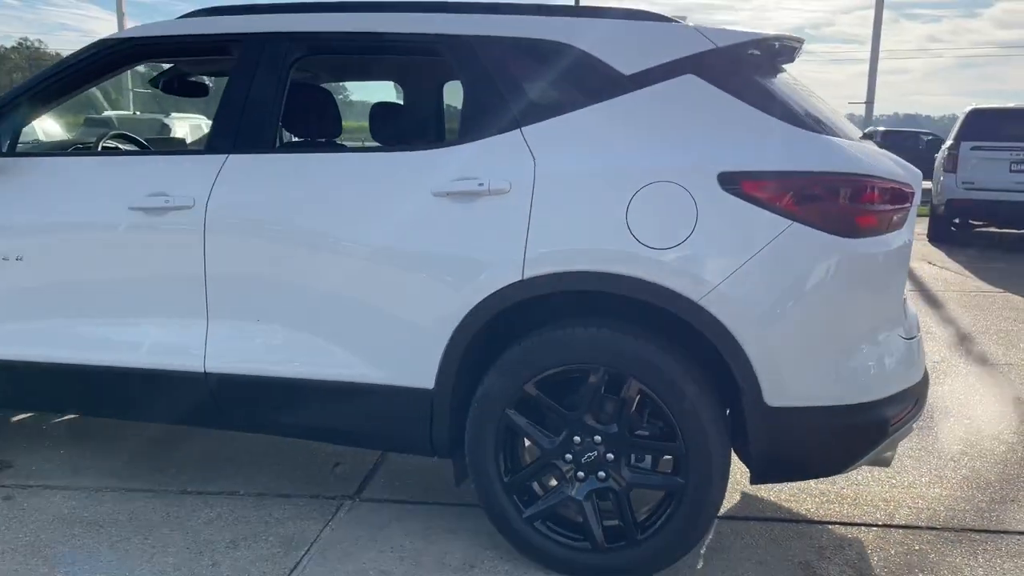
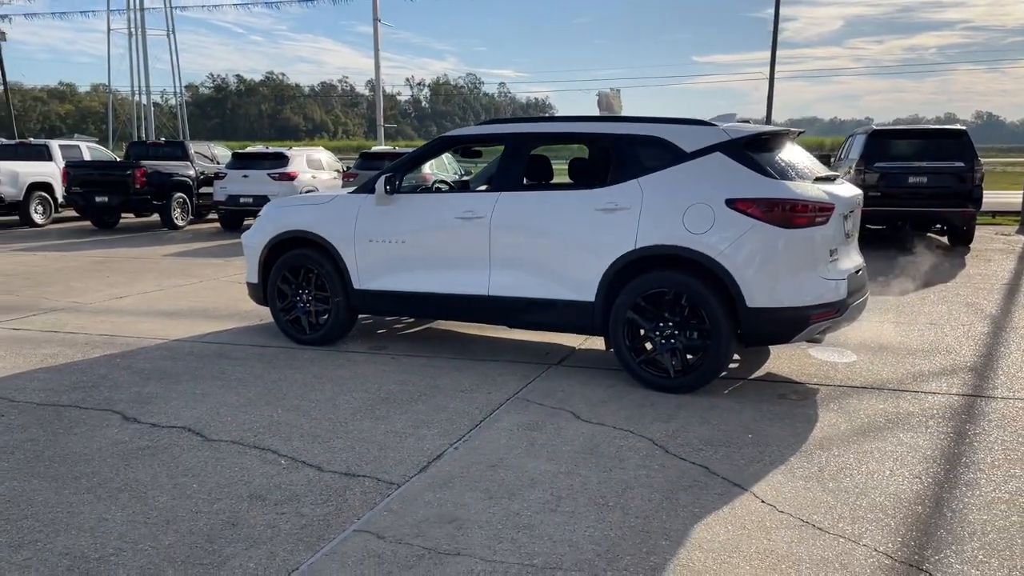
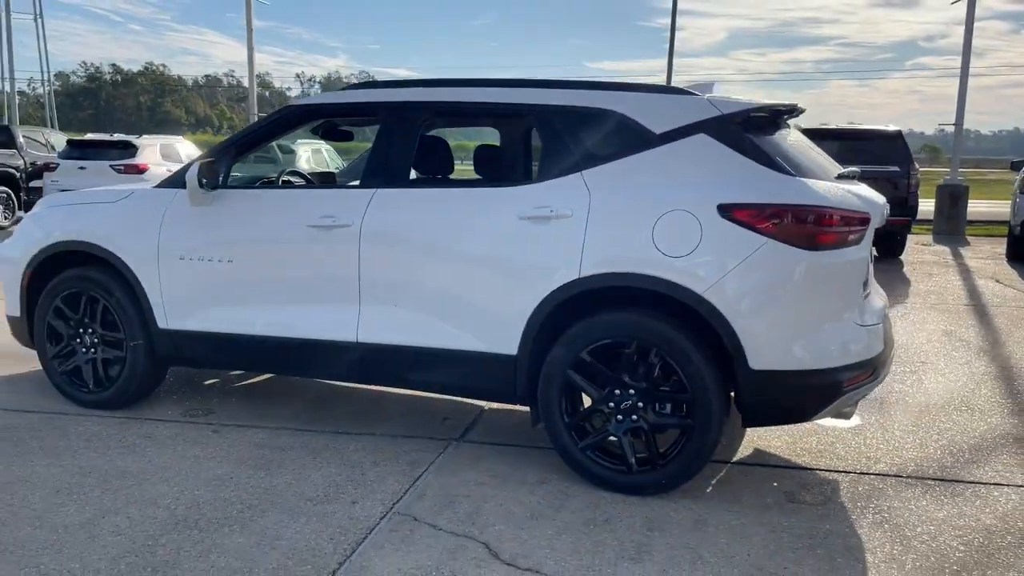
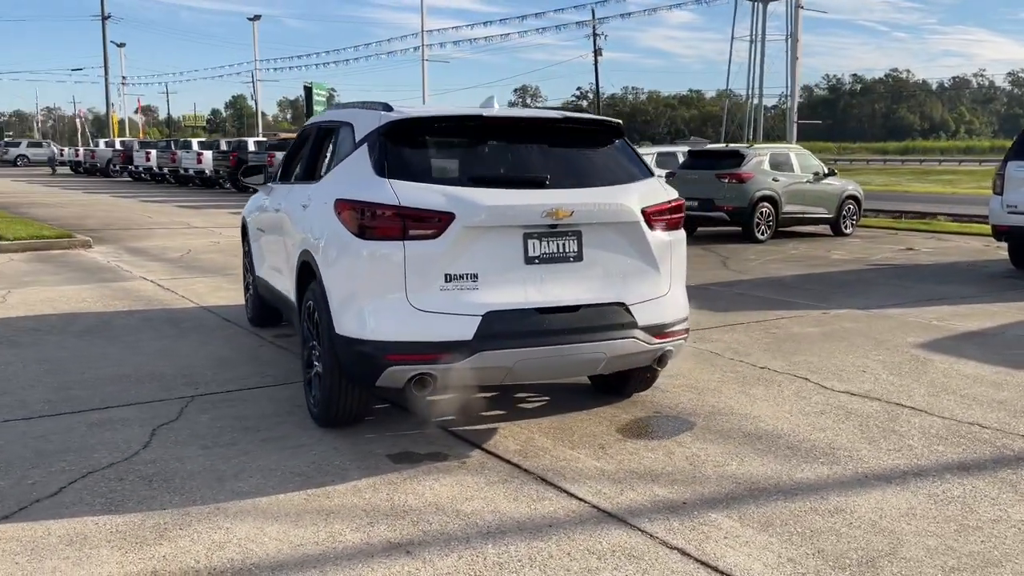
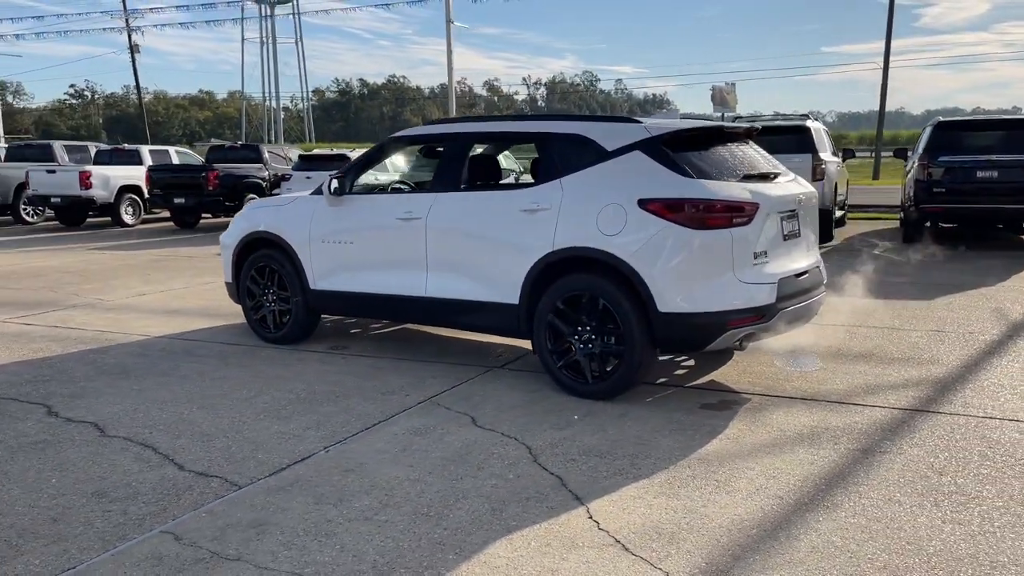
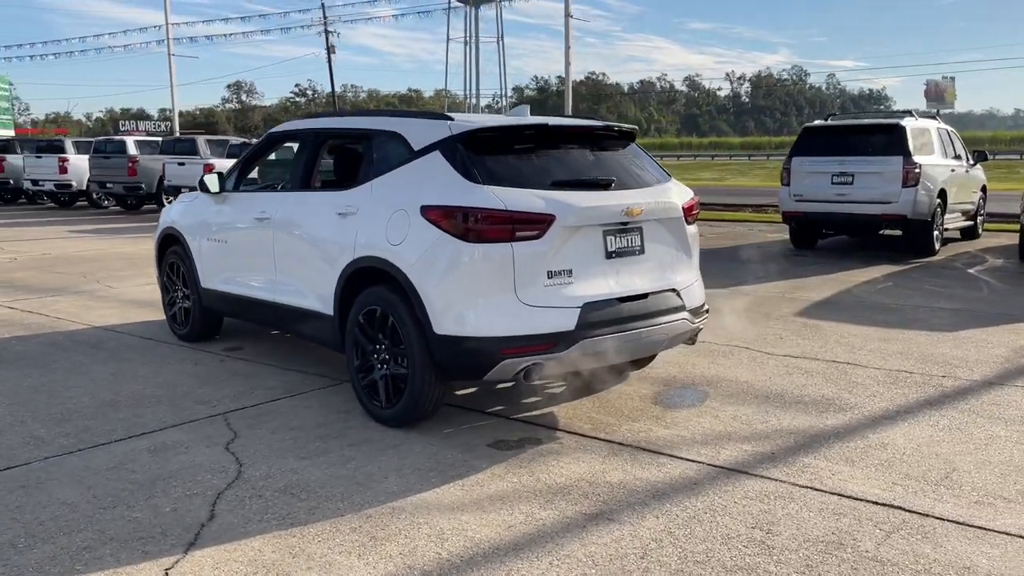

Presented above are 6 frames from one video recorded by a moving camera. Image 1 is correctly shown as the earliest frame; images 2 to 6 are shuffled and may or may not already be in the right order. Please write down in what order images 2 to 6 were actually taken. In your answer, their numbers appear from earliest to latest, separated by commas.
3, 2, 5, 6, 4
